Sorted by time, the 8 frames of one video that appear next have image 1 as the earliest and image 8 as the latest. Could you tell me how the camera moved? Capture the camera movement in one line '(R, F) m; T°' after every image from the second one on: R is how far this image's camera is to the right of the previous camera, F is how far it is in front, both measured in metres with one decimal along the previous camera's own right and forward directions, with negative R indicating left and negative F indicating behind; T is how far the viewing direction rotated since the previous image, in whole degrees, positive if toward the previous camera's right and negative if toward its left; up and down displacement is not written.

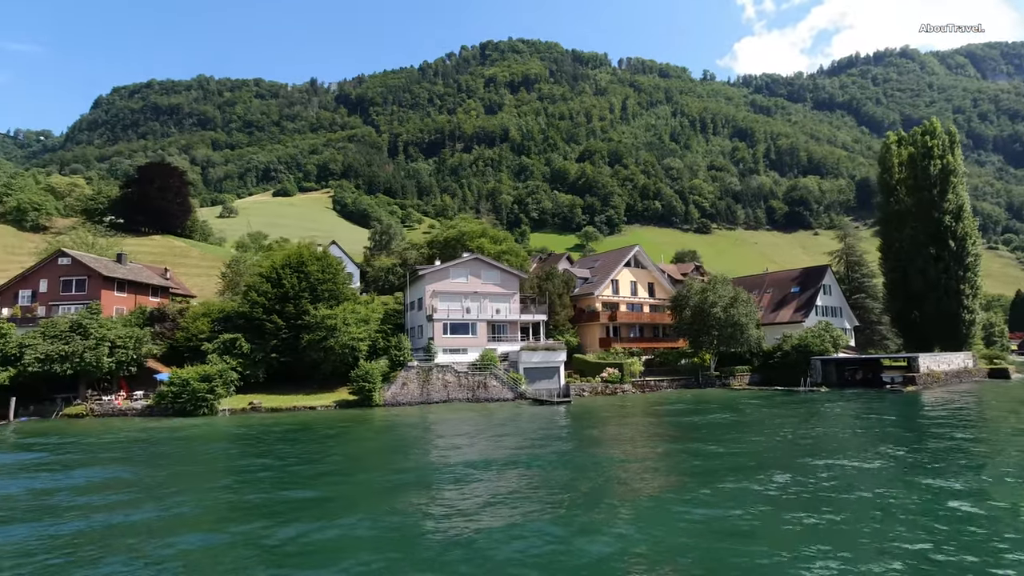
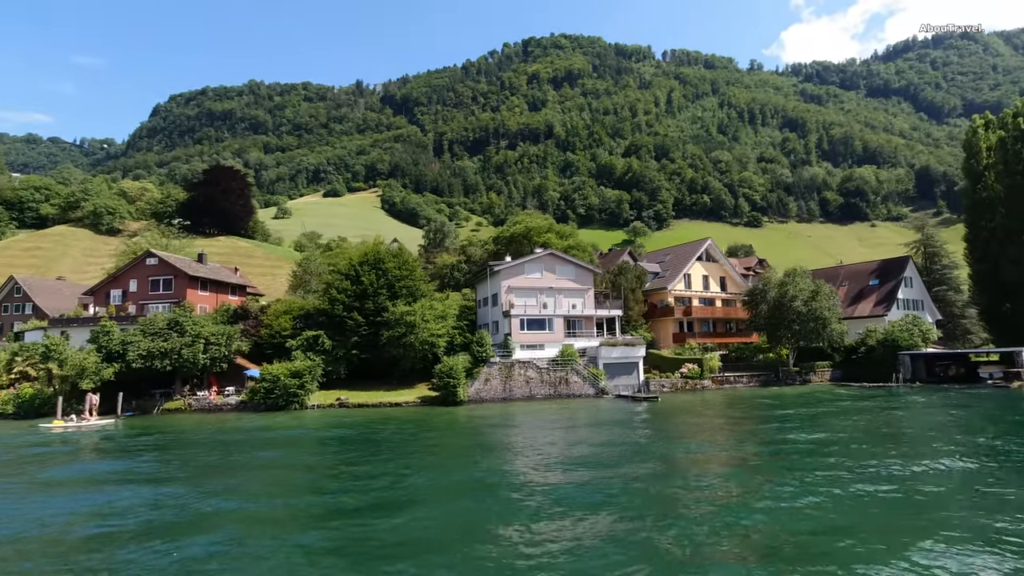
(-8.8, +0.8) m; -2°
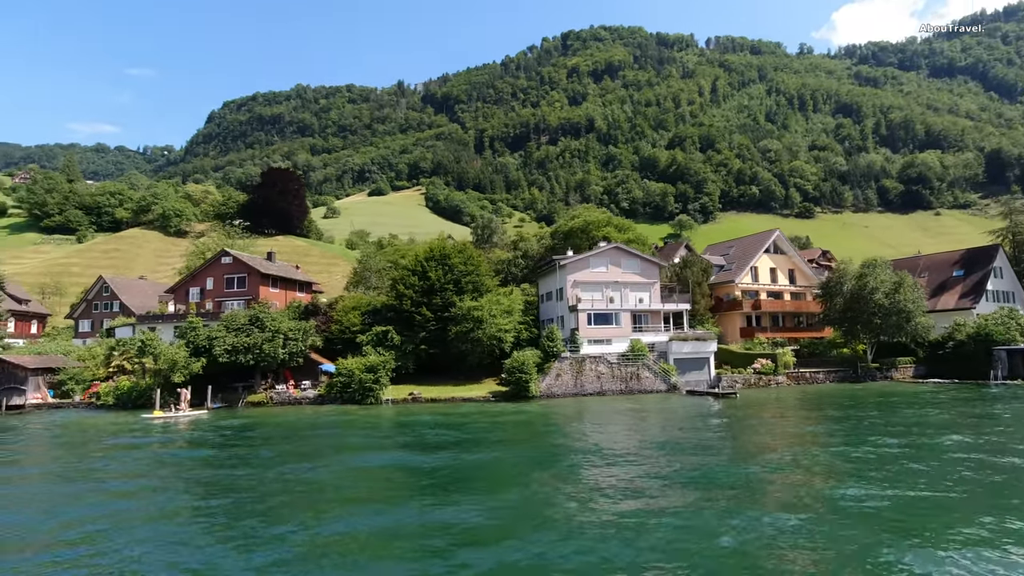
(-6.4, +0.5) m; -3°
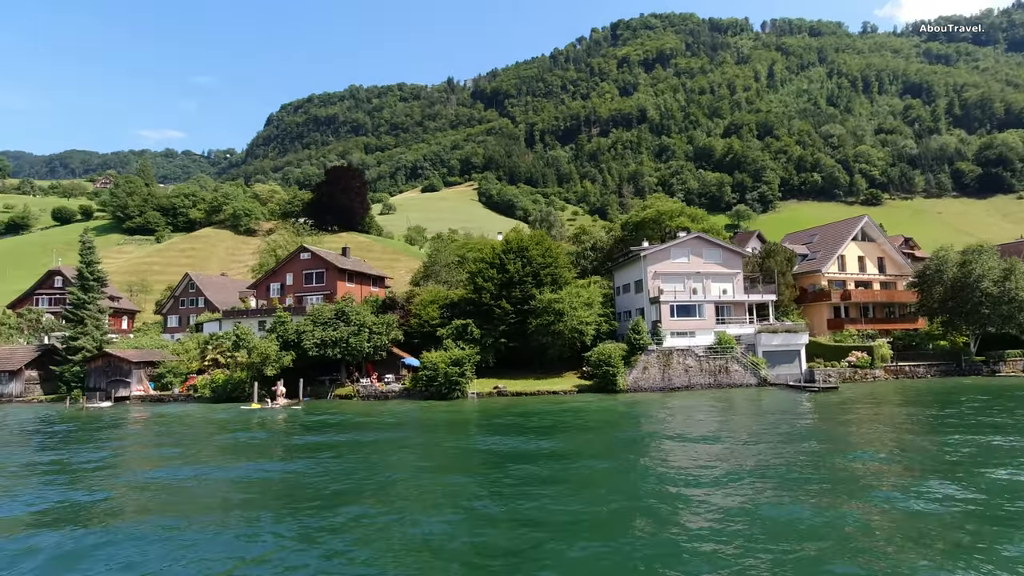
(-7.9, +0.7) m; -3°
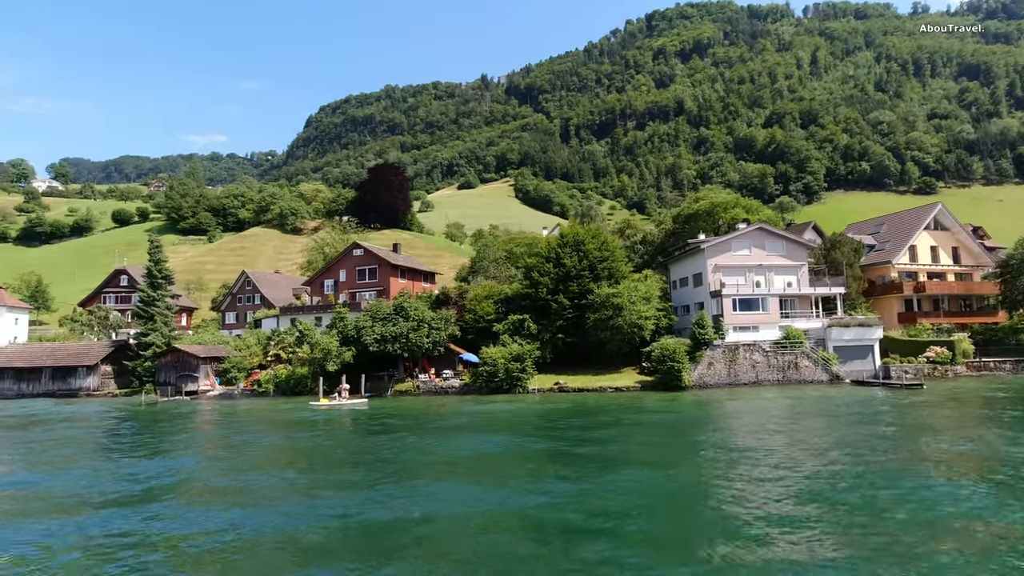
(-5.3, +0.5) m; -2°
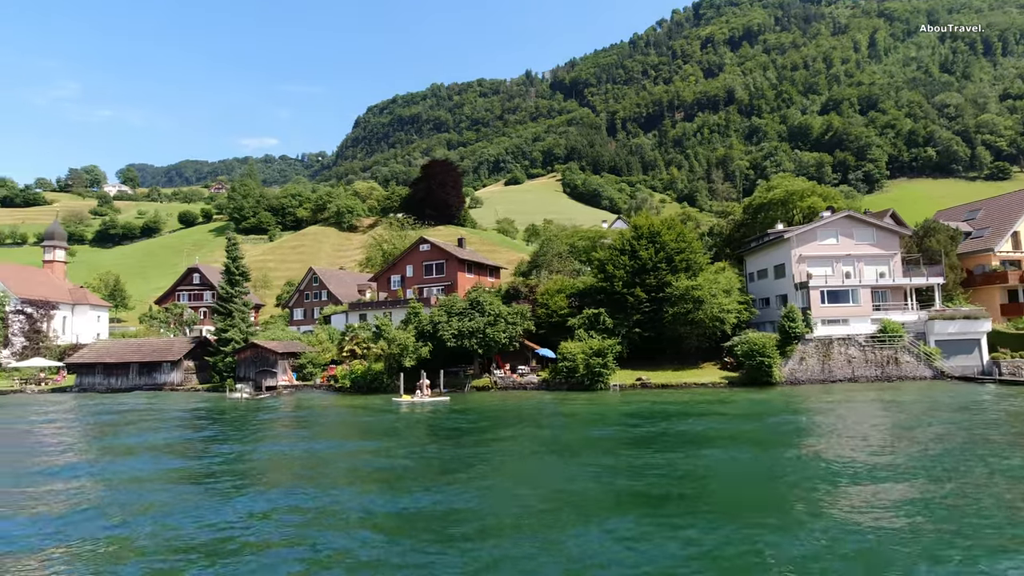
(-7.1, +0.7) m; -3°
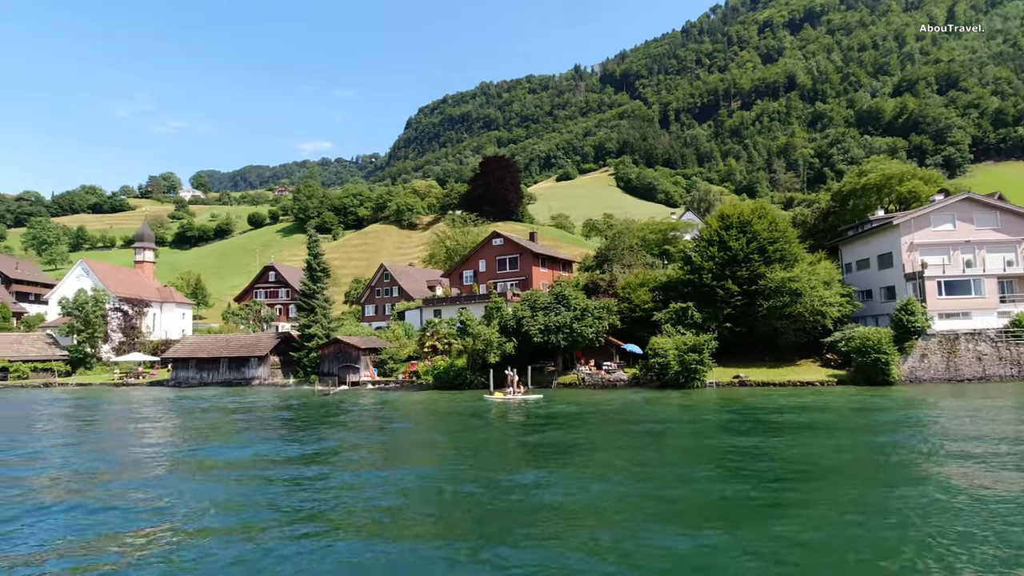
(-7.1, +0.9) m; -4°
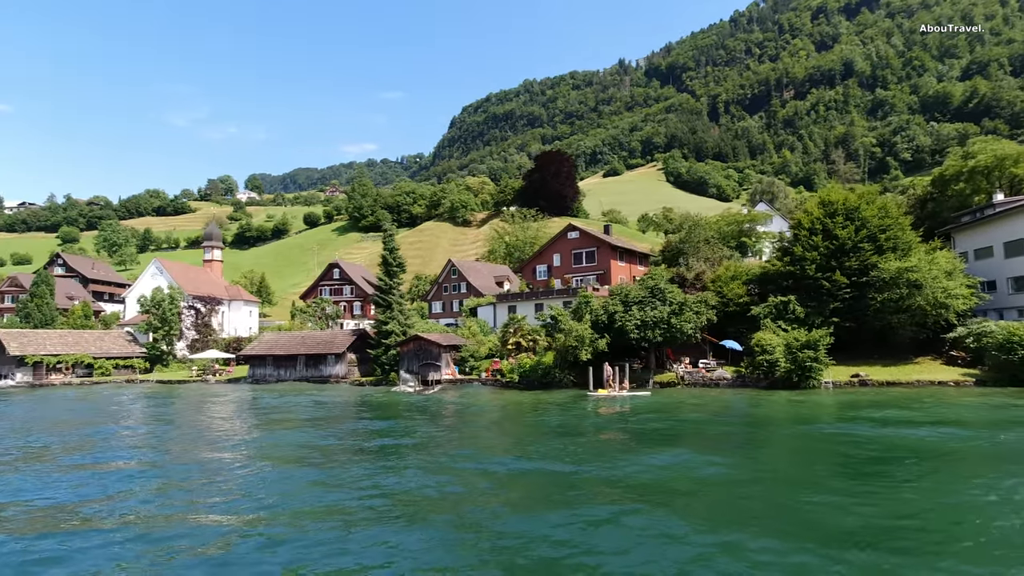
(-8.3, +1.5) m; -2°
